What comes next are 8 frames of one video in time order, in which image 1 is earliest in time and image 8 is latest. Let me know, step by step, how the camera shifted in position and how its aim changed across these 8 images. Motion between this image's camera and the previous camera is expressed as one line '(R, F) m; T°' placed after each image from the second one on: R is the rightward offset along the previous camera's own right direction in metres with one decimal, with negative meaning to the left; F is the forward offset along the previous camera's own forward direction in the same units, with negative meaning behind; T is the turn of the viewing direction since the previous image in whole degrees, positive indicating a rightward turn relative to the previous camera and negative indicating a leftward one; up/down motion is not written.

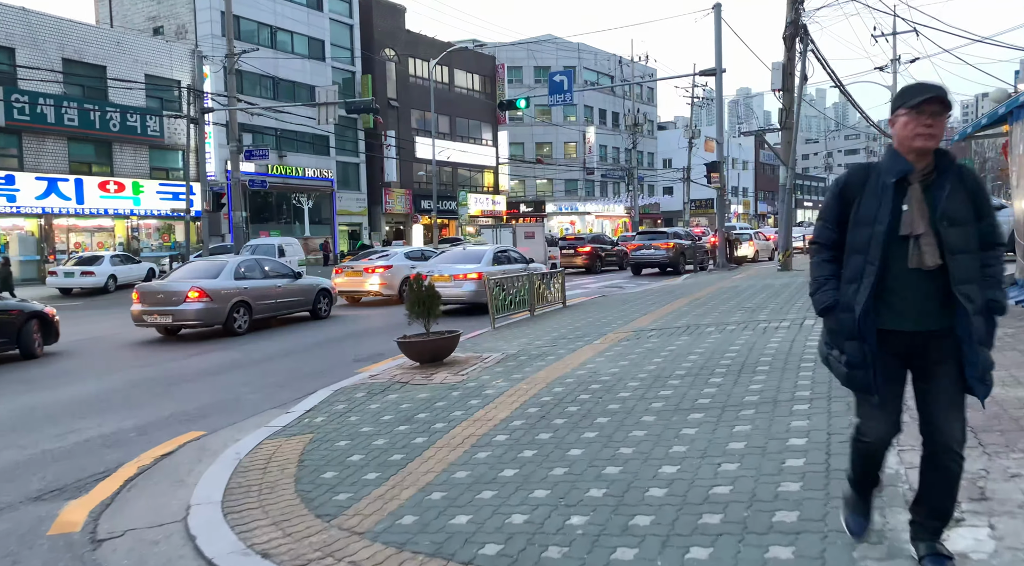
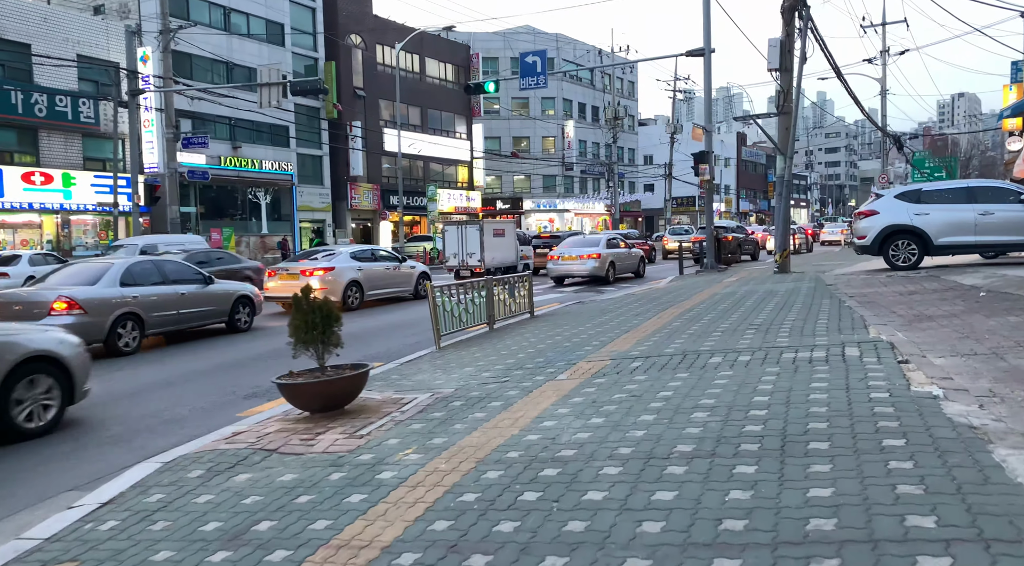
(+0.4, +2.6) m; +1°
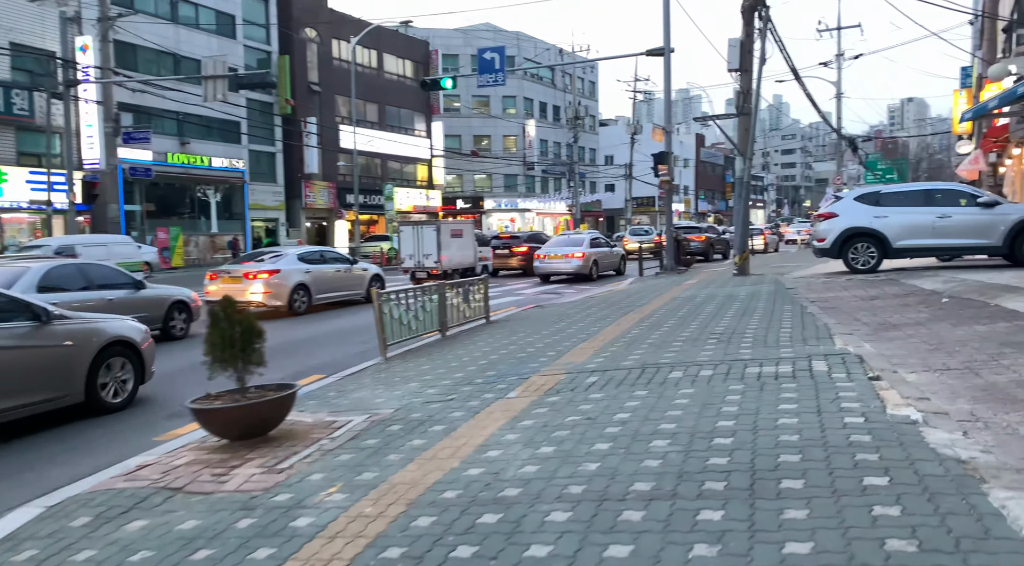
(+0.1, +0.5) m; +2°
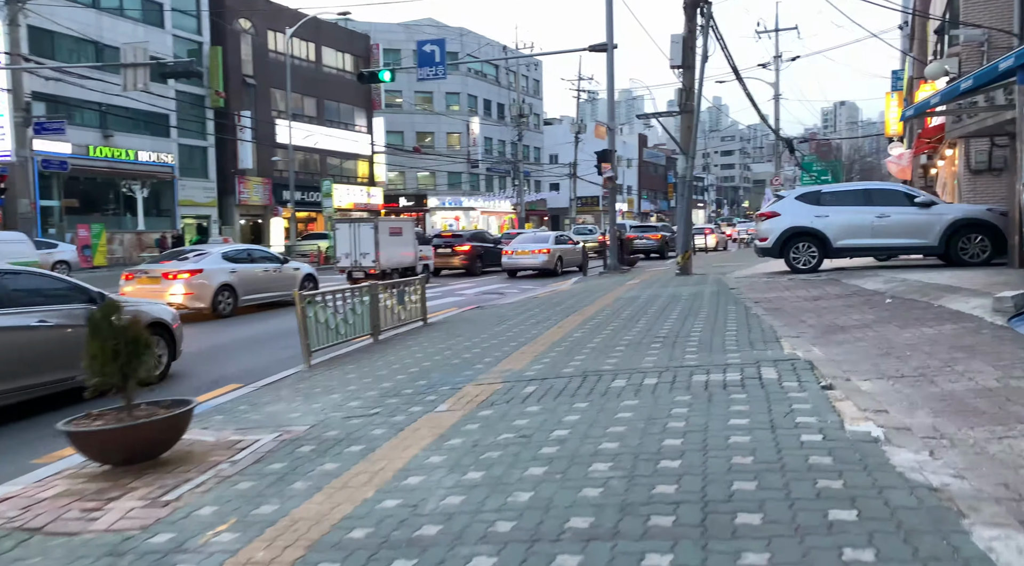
(+0.1, +0.5) m; +4°
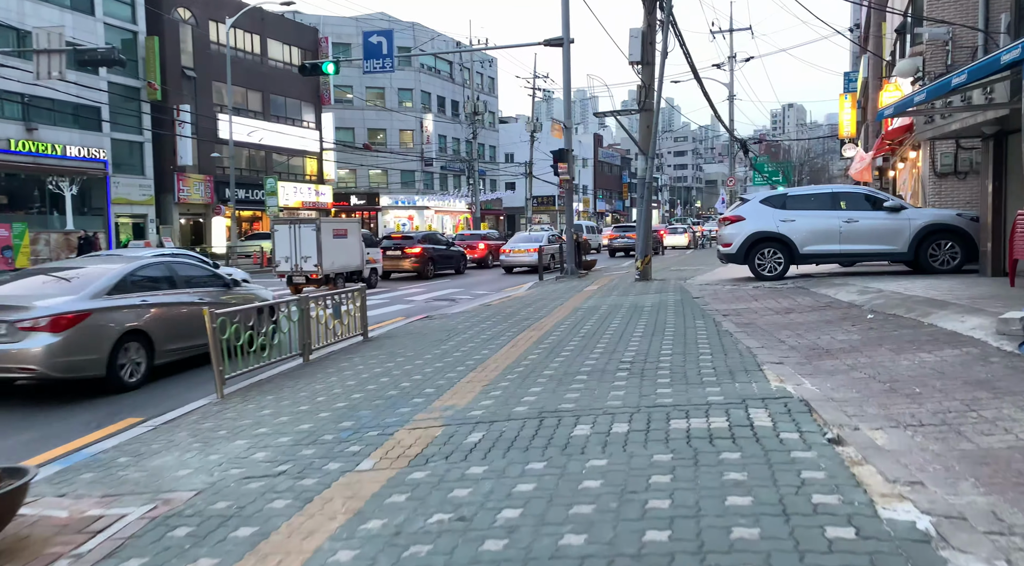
(+0.1, +1.2) m; +3°
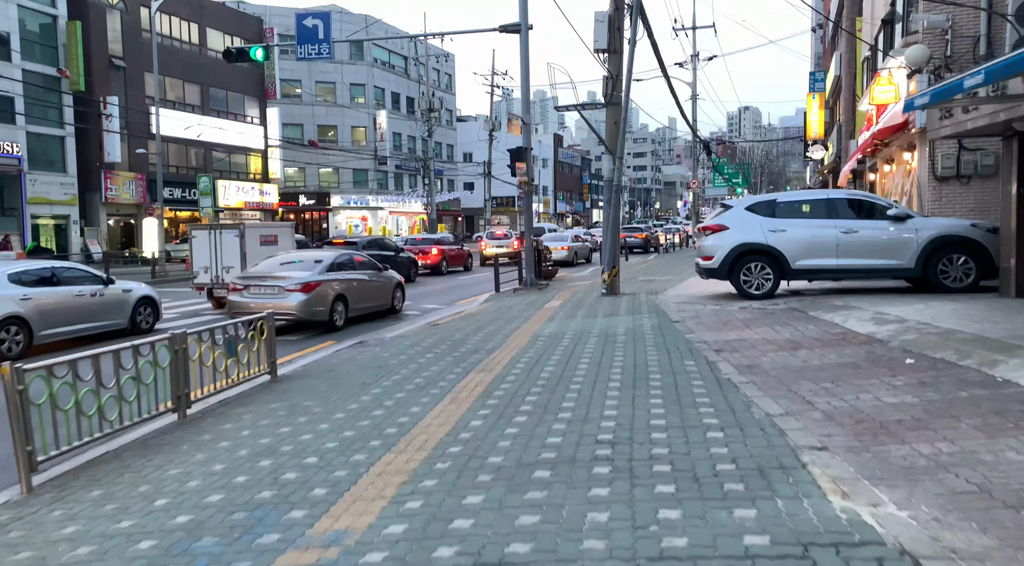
(+0.2, +2.4) m; +3°
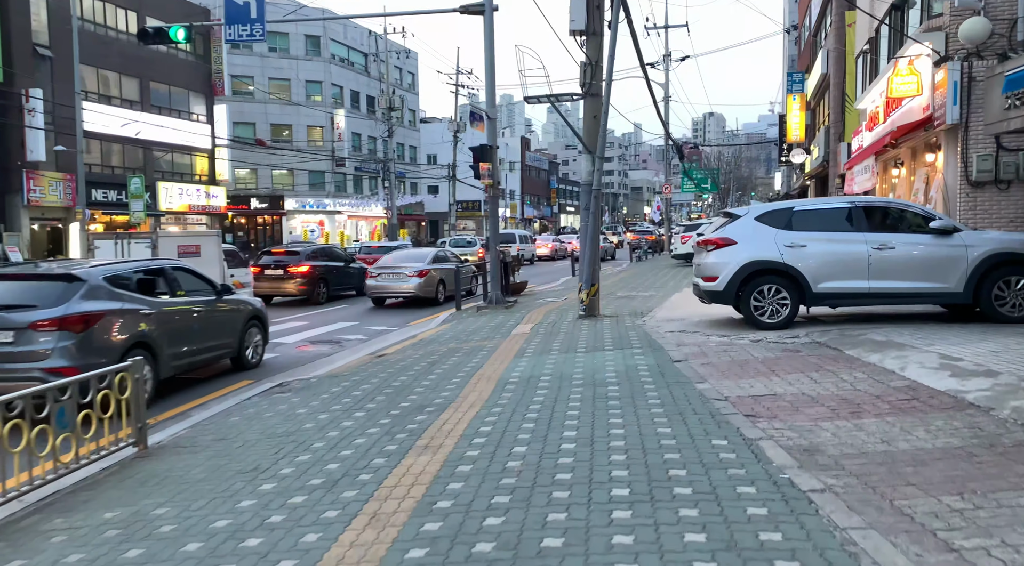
(+0.1, +2.7) m; +2°
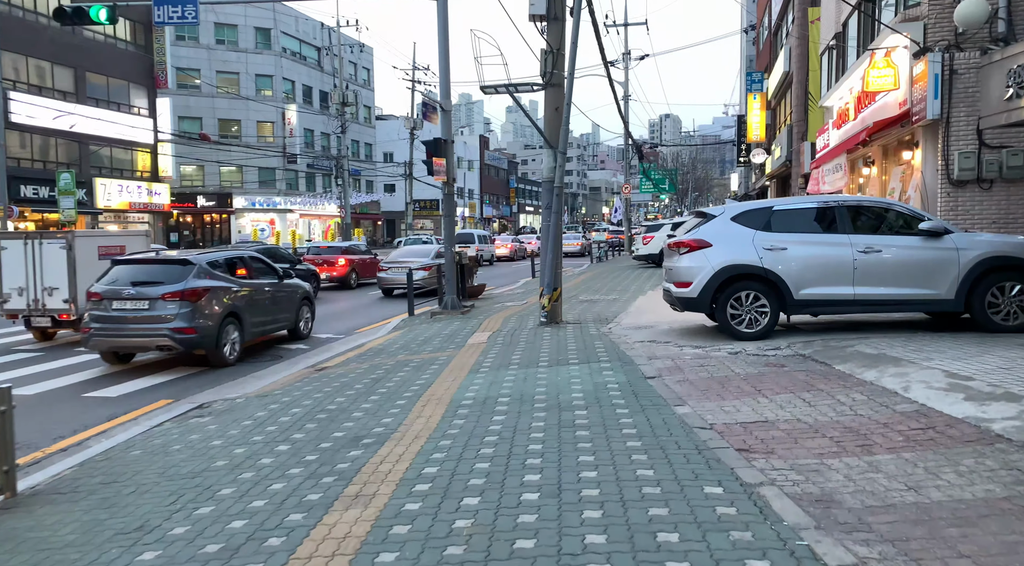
(+0.1, +1.2) m; +3°
